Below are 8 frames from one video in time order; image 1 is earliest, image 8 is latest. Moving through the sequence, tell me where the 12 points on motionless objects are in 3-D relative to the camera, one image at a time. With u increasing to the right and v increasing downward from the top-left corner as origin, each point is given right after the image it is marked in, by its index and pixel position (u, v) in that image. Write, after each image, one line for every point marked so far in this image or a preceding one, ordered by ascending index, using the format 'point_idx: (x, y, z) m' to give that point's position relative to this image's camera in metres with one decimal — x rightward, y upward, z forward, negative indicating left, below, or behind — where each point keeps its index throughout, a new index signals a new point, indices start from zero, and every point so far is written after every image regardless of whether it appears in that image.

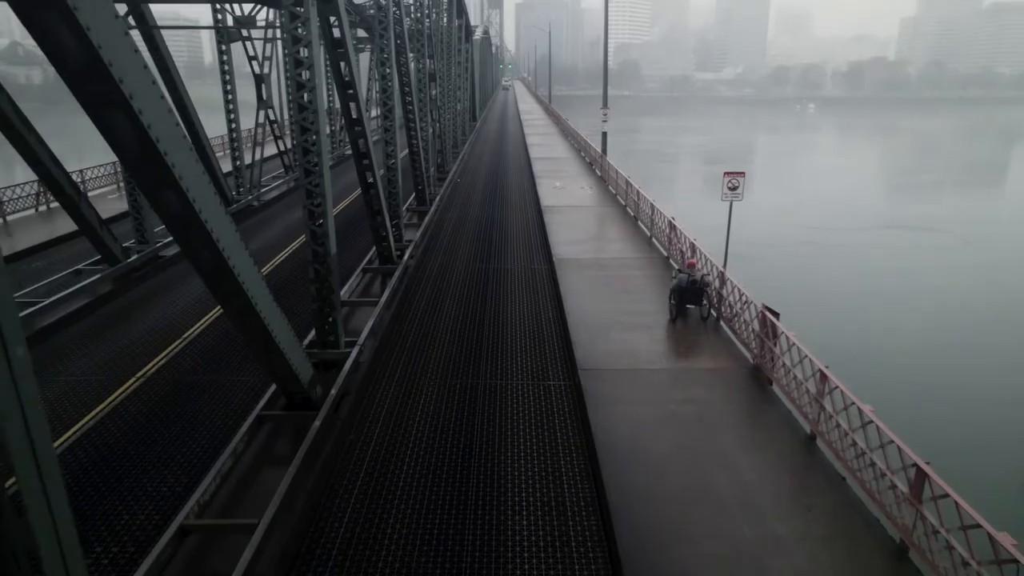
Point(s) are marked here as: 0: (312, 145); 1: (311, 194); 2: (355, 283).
0: (-2.1, +1.5, +7.3) m
1: (-2.2, +1.0, +7.5) m
2: (-2.5, +0.1, +11.2) m
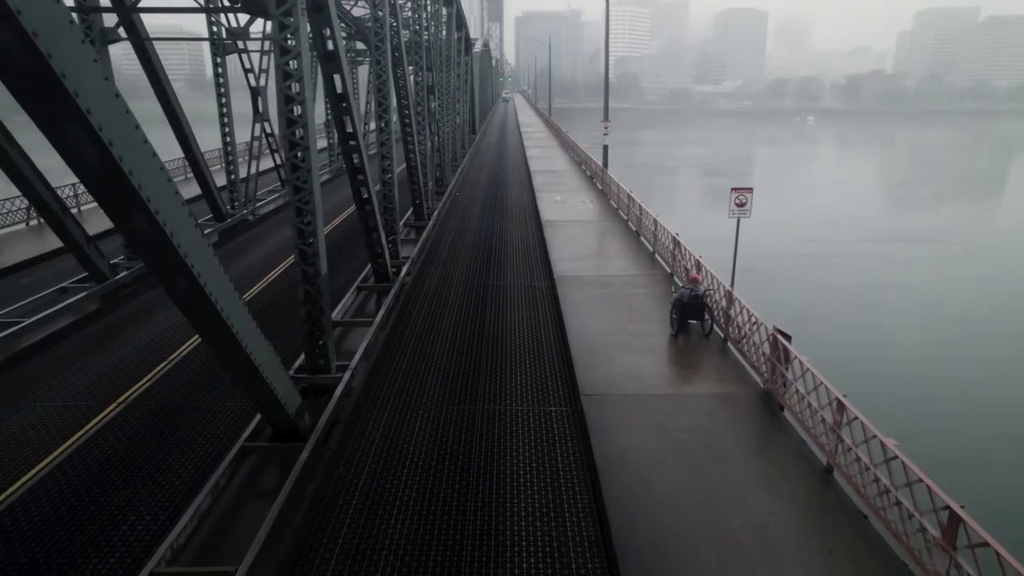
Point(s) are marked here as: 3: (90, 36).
0: (-2.1, +1.3, +7.0) m
1: (-2.2, +0.8, +7.1) m
2: (-2.6, -0.2, +10.8) m
3: (-6.9, +4.1, +11.3) m
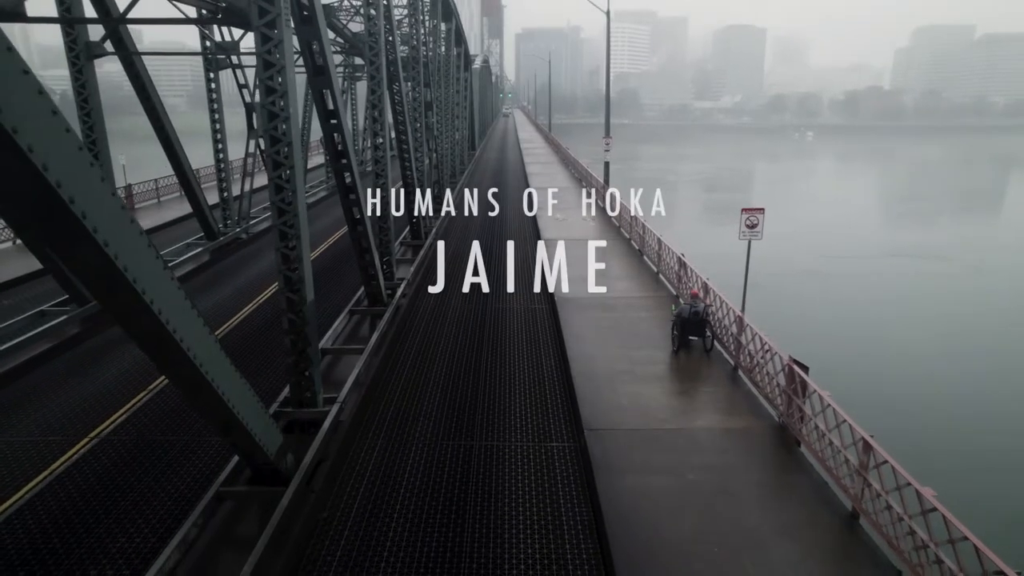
0: (-2.1, +1.0, +6.5) m
1: (-2.2, +0.5, +6.7) m
2: (-2.6, -0.6, +10.3) m
3: (-6.9, +3.8, +11.0) m
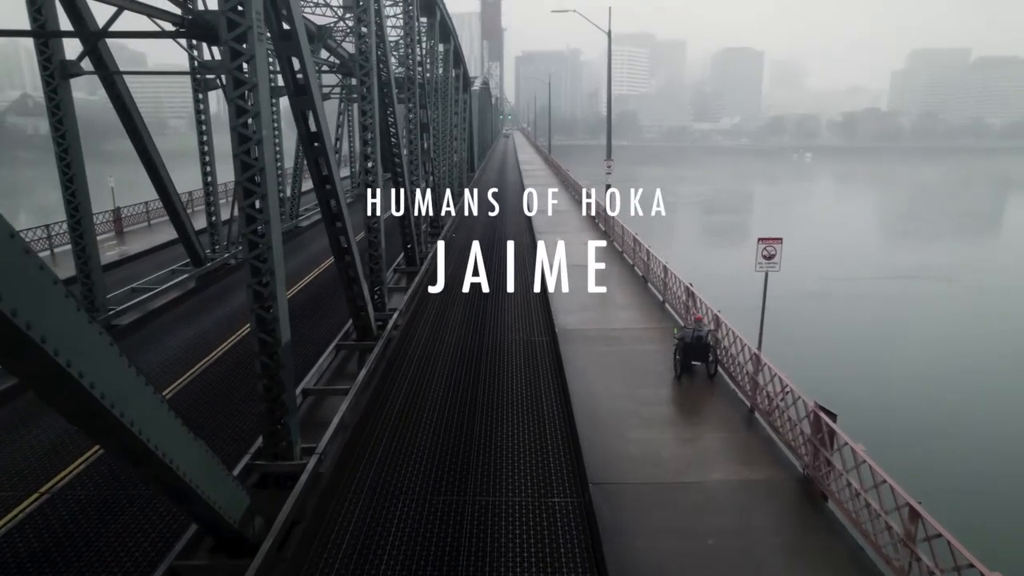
0: (-2.2, +0.7, +5.9) m
1: (-2.2, +0.1, +6.0) m
2: (-2.6, -1.0, +9.6) m
3: (-7.0, +3.3, +10.4) m
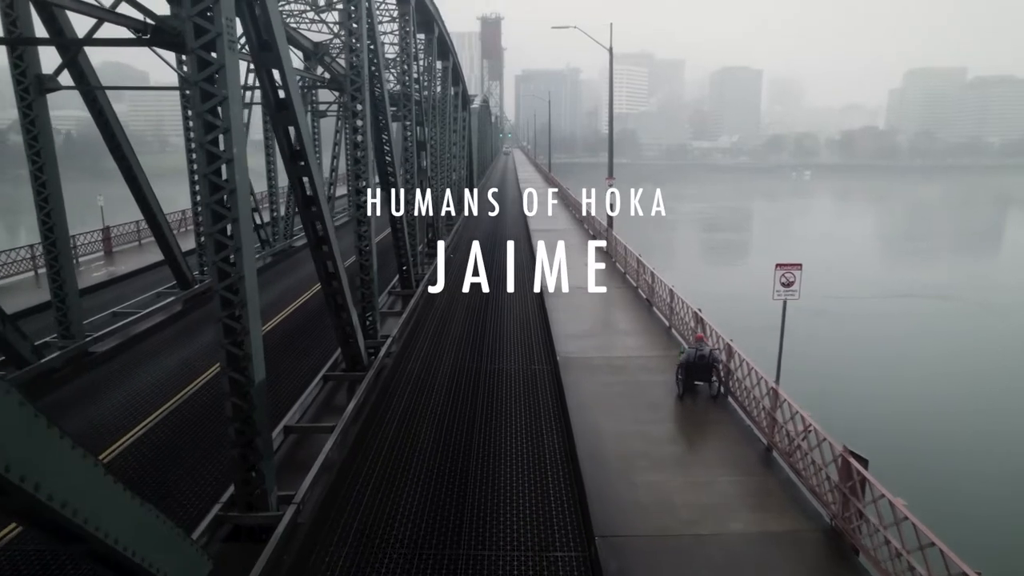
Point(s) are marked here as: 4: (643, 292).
0: (-2.2, +0.4, +5.3) m
1: (-2.2, -0.1, +5.4) m
2: (-2.6, -1.4, +9.0) m
3: (-7.0, +2.9, +9.9) m
4: (+3.0, -0.1, +15.9) m
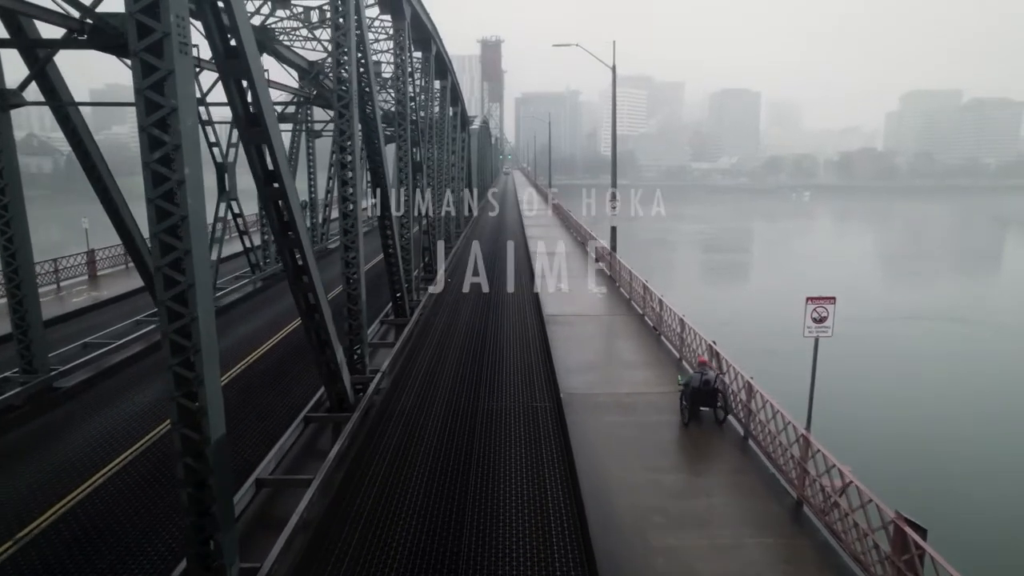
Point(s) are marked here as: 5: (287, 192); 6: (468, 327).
0: (-2.2, +0.1, +4.6) m
1: (-2.2, -0.4, +4.6) m
2: (-2.6, -1.8, +8.2) m
3: (-7.0, +2.5, +9.2) m
4: (+3.0, -0.7, +15.2) m
5: (-2.2, +0.9, +6.6) m
6: (-0.9, -0.8, +14.7) m
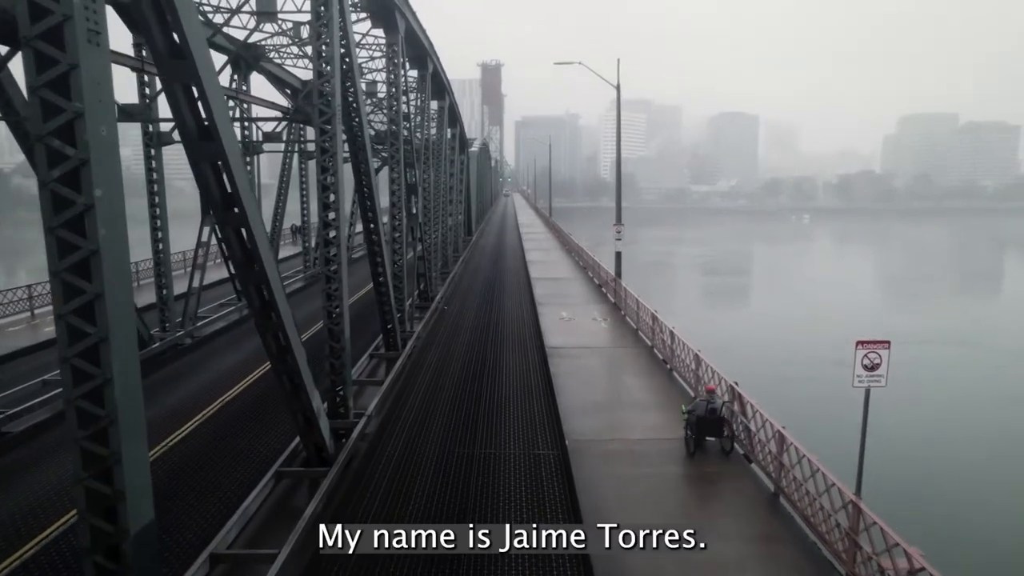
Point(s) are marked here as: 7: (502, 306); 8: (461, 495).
0: (-2.2, -0.2, +3.6) m
1: (-2.2, -0.7, +3.7) m
2: (-2.6, -2.2, +7.2) m
3: (-7.0, +2.1, +8.3) m
4: (+3.0, -1.3, +14.2) m
5: (-2.2, +0.6, +5.6) m
6: (-0.9, -1.4, +13.7) m
7: (-0.3, -1.3, +14.7) m
8: (-0.6, -2.5, +7.8) m
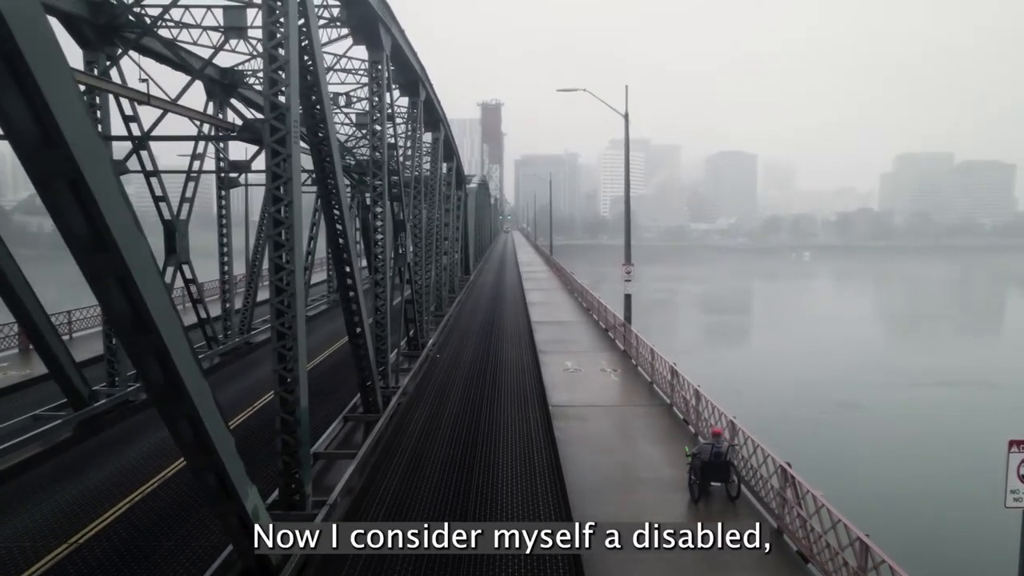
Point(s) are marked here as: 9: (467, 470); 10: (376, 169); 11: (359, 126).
0: (-2.2, -0.5, +1.8) m
1: (-2.3, -1.0, +1.9) m
2: (-2.6, -2.7, +5.3) m
3: (-7.0, +1.5, +6.6) m
4: (+3.0, -2.2, +12.3) m
5: (-2.2, +0.2, +3.9) m
6: (-1.0, -2.3, +11.9) m
7: (-0.3, -2.2, +12.8) m
8: (-0.6, -3.0, +5.9) m
9: (-0.6, -2.6, +8.8) m
10: (-2.5, +2.2, +12.8) m
11: (-2.9, +3.2, +13.9) m
